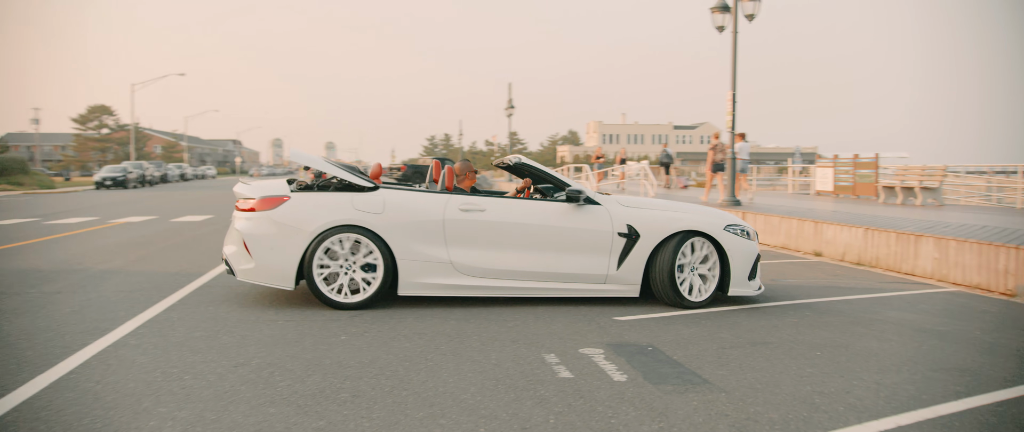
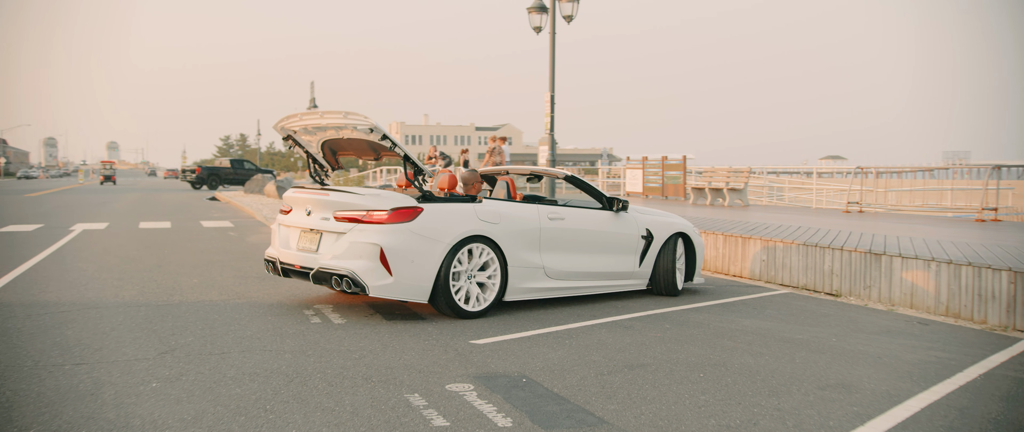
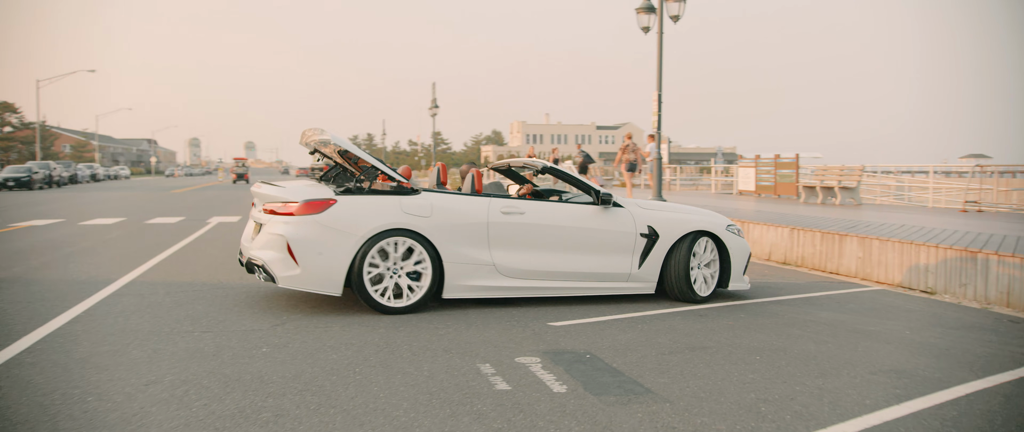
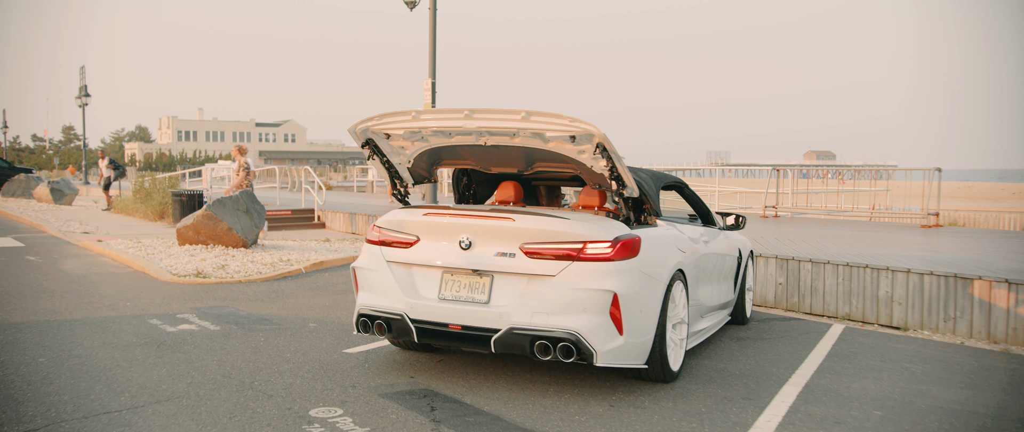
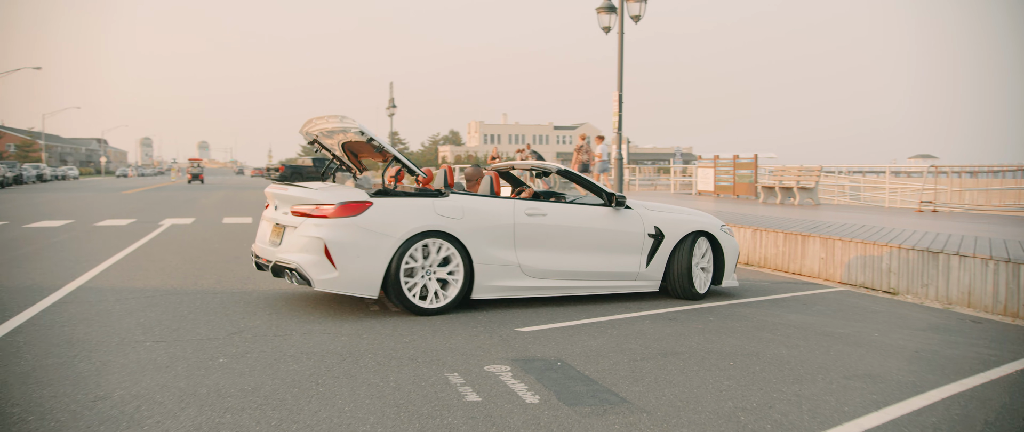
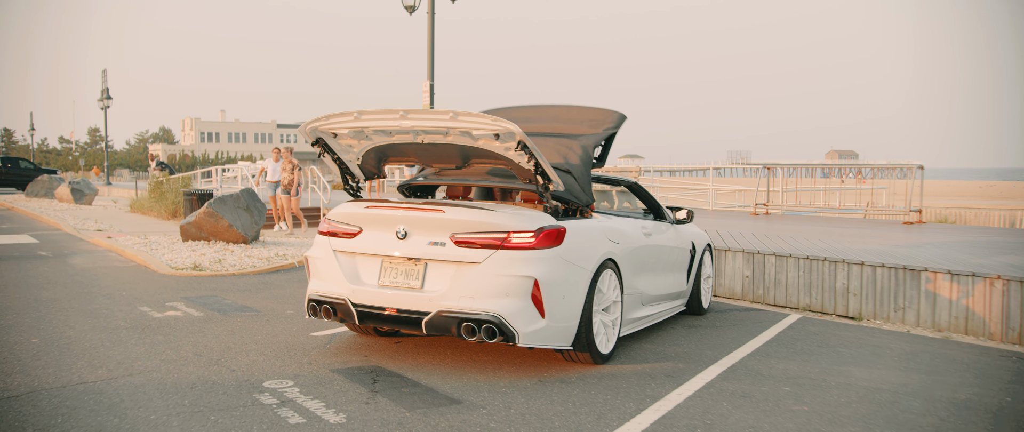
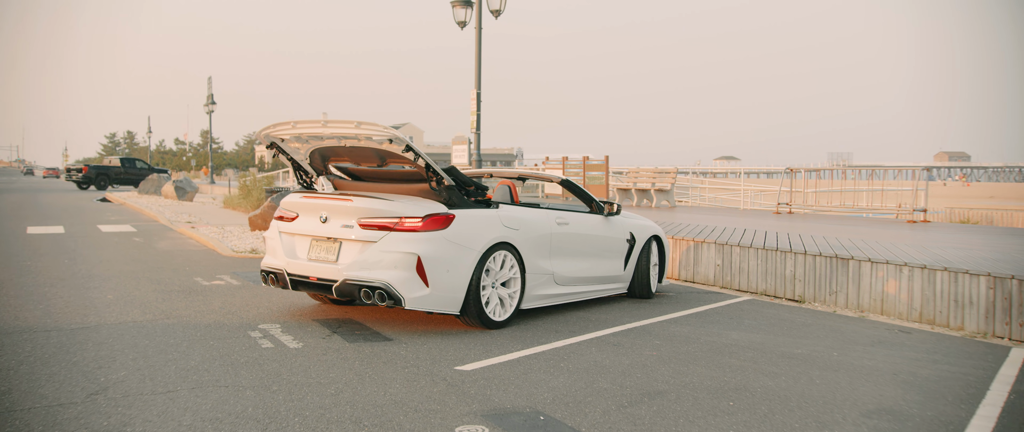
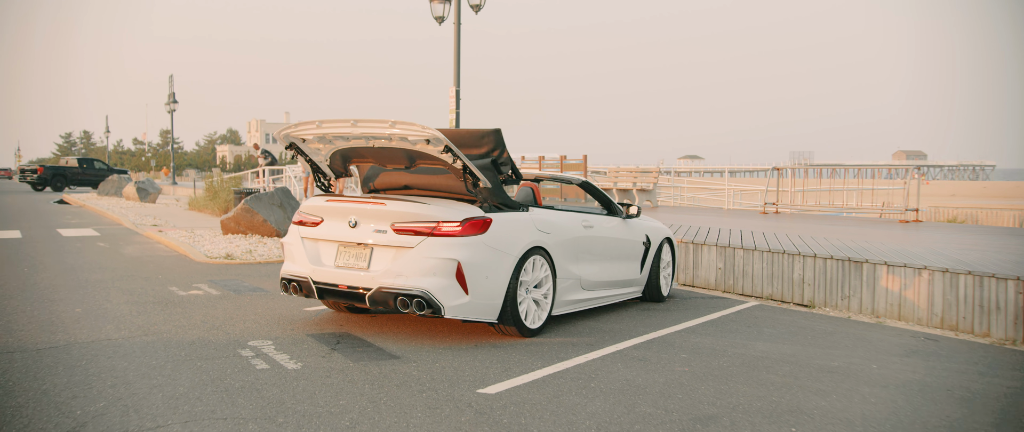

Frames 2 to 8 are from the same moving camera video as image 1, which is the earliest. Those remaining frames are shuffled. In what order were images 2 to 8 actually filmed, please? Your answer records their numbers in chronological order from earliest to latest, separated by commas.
3, 5, 2, 7, 8, 6, 4
